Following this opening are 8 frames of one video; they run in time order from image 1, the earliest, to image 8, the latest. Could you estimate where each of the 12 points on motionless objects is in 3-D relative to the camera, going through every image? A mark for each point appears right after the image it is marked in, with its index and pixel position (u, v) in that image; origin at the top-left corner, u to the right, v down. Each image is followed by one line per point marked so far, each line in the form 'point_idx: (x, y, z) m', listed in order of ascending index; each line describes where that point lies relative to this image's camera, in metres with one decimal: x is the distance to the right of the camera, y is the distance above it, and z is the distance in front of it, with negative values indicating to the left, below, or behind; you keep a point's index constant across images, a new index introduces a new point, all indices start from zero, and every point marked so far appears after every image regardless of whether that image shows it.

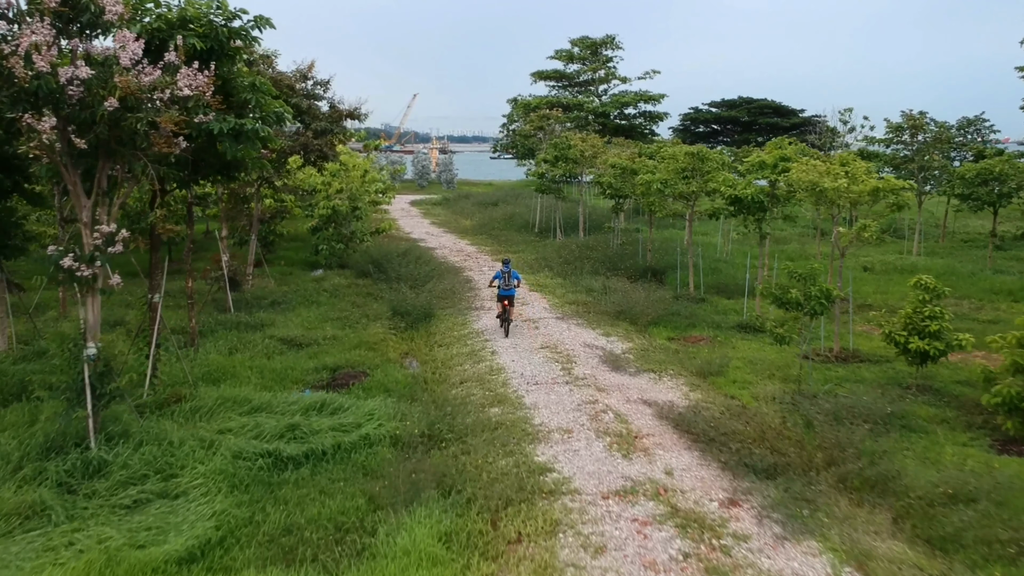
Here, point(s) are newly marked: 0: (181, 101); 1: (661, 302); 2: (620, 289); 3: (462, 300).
0: (-2.1, +1.1, +6.2) m
1: (+1.8, -0.2, +12.0) m
2: (+1.4, 0.0, +12.6) m
3: (-0.6, -0.2, +12.1) m
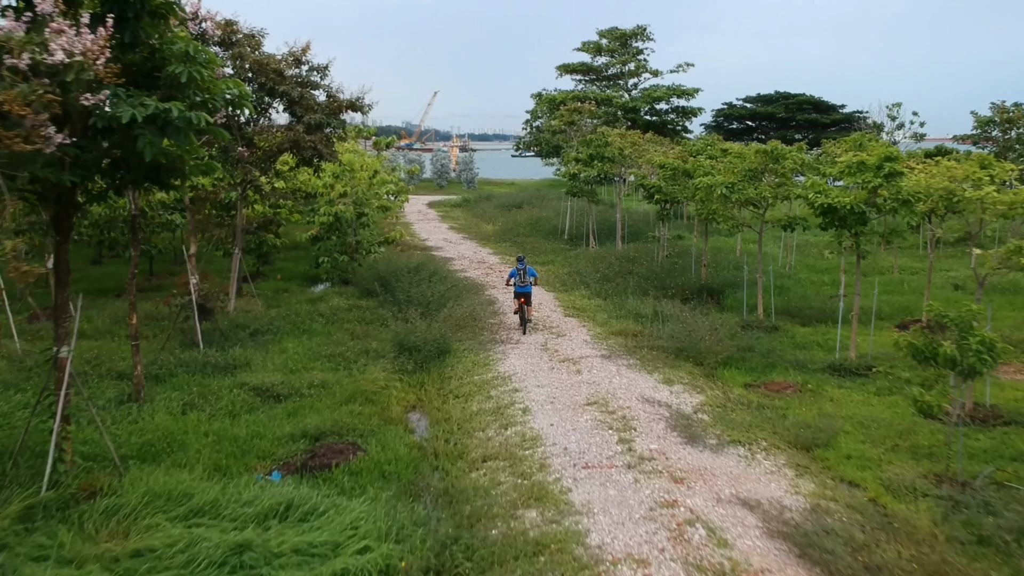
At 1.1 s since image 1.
0: (-1.8, +0.9, +4.1) m
1: (+2.1, -0.4, +9.8) m
2: (+1.7, -0.3, +10.4) m
3: (-0.3, -0.4, +9.9) m
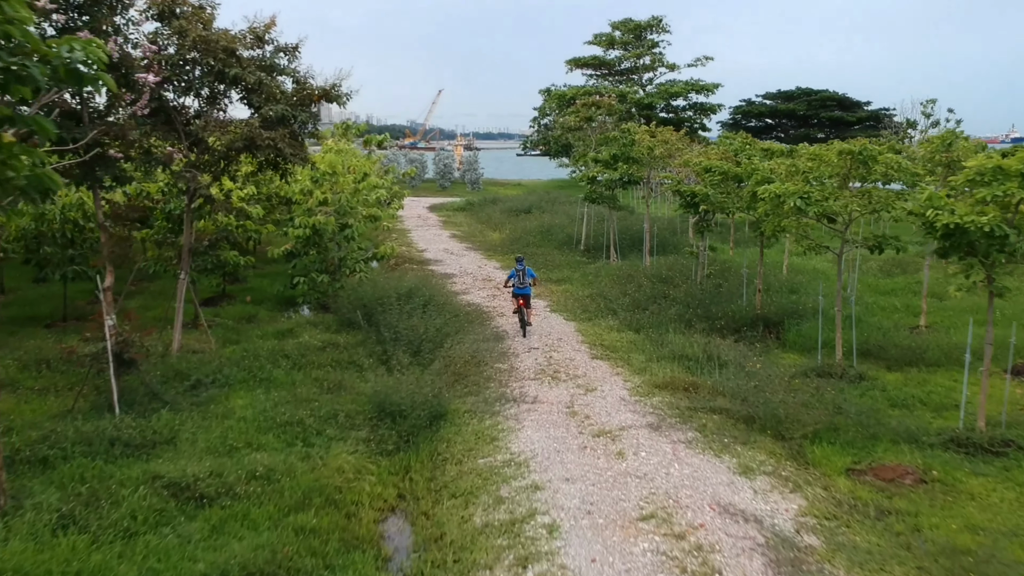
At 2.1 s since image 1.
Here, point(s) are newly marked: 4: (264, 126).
0: (-1.8, +0.6, +1.9) m
1: (+2.2, -0.8, +7.5) m
2: (+1.8, -0.6, +8.2) m
3: (-0.2, -0.7, +7.7) m
4: (-2.1, +1.4, +8.7) m
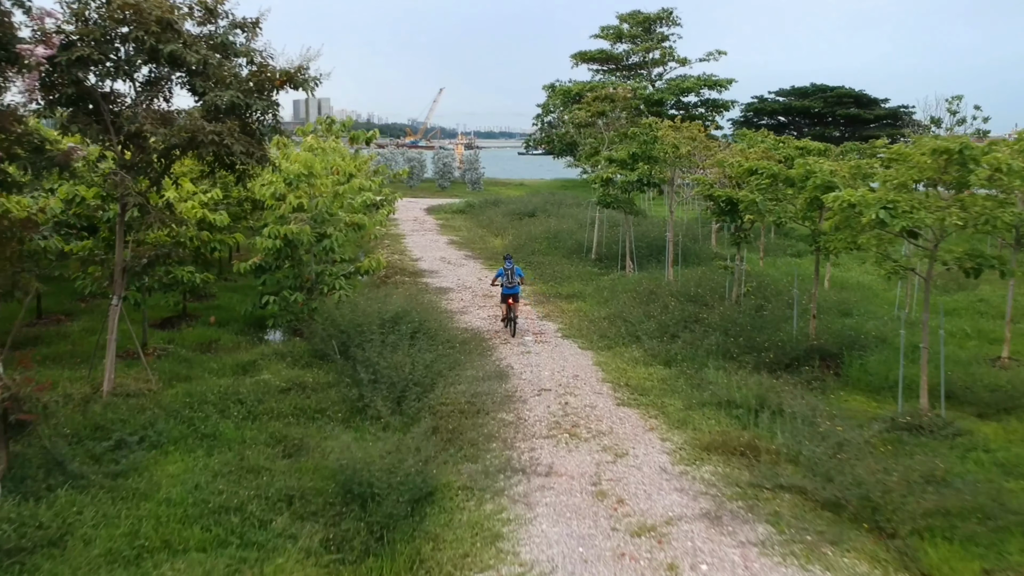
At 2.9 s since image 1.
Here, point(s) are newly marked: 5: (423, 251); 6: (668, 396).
0: (-1.7, +0.3, +0.2) m
1: (+2.3, -1.0, +5.8) m
2: (+1.9, -0.8, +6.5) m
3: (-0.1, -1.0, +6.0) m
4: (-2.1, +1.2, +7.0) m
5: (-1.5, +0.6, +16.8) m
6: (+1.1, -0.8, +7.4) m
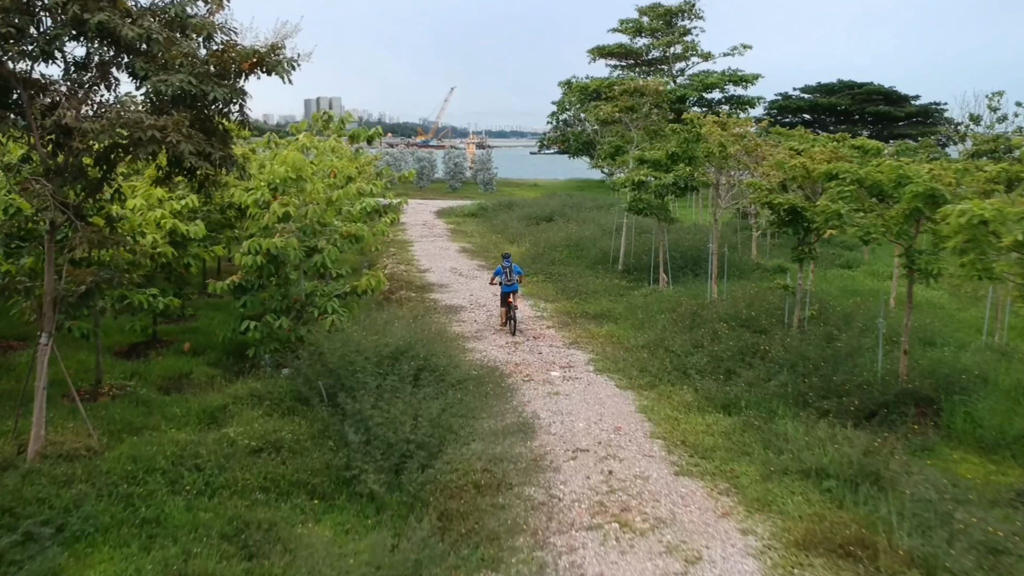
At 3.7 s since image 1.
0: (-1.6, +0.1, -1.3) m
1: (+2.4, -1.2, +4.3) m
2: (+2.0, -1.0, +5.0) m
3: (0.0, -1.2, +4.5) m
4: (-1.9, +1.0, +5.5) m
5: (-1.2, +0.4, +15.3) m
6: (+1.3, -1.0, +5.9) m
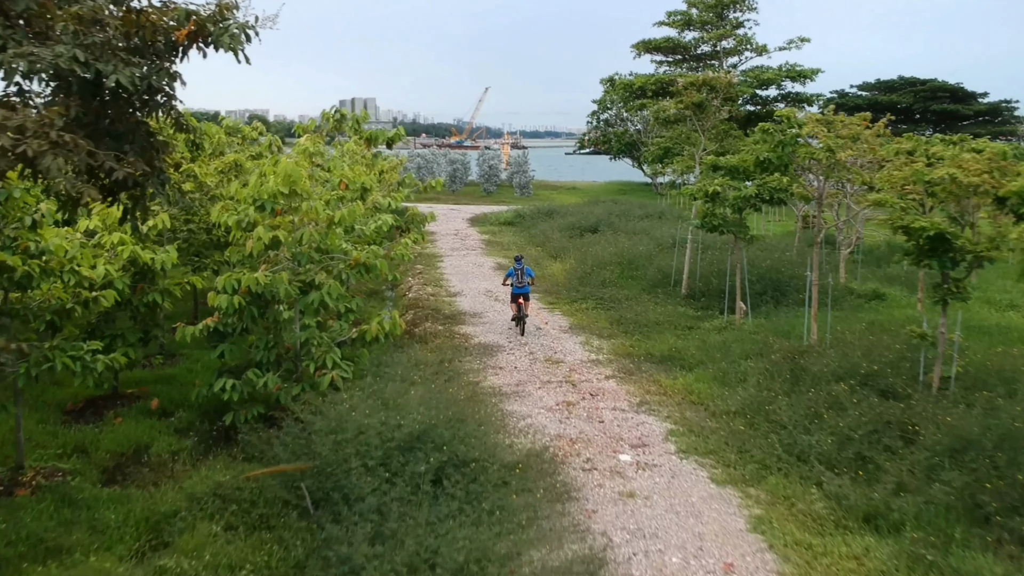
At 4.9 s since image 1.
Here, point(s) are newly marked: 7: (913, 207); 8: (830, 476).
0: (-1.6, -0.2, -3.2) m
1: (+2.6, -1.5, +2.2) m
2: (+2.2, -1.3, +2.9) m
3: (+0.2, -1.5, +2.5) m
4: (-1.7, +0.7, +3.6) m
5: (-0.6, +0.1, +13.3) m
6: (+1.6, -1.3, +3.8) m
7: (+2.7, +0.6, +6.9) m
8: (+1.7, -1.0, +5.6) m
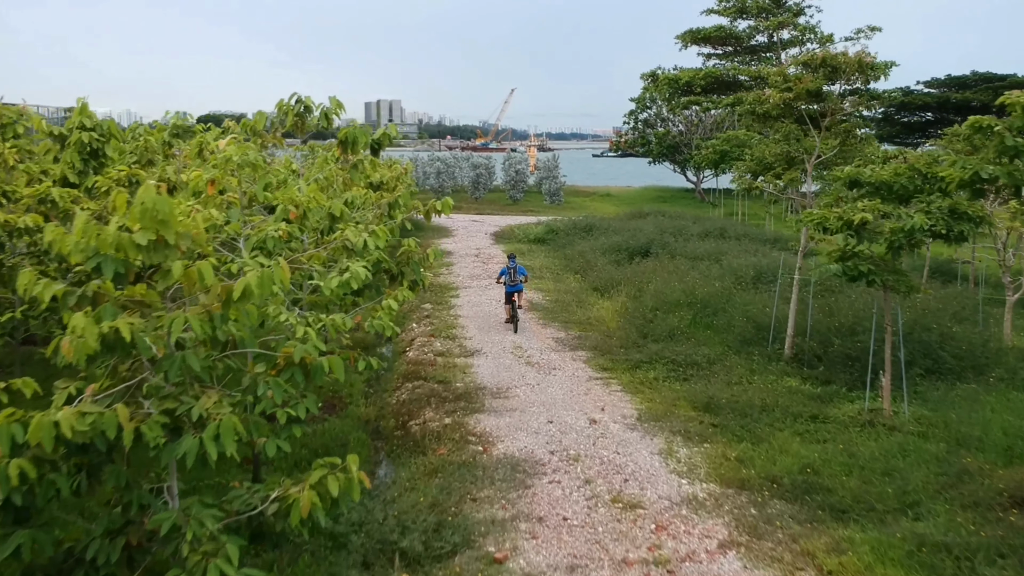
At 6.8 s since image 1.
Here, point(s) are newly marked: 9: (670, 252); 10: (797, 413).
0: (-1.7, -0.7, -6.5) m
1: (+2.7, -2.0, -1.1) m
2: (+2.3, -1.8, -0.4) m
3: (+0.3, -2.0, -0.8) m
4: (-1.5, +0.2, +0.3) m
5: (-0.3, -0.4, +10.0) m
6: (+1.7, -1.8, +0.5) m
7: (+2.9, +0.1, +3.6) m
8: (+1.9, -1.5, +2.2) m
9: (+2.2, +0.5, +14.3) m
10: (+2.0, -0.9, +7.2) m
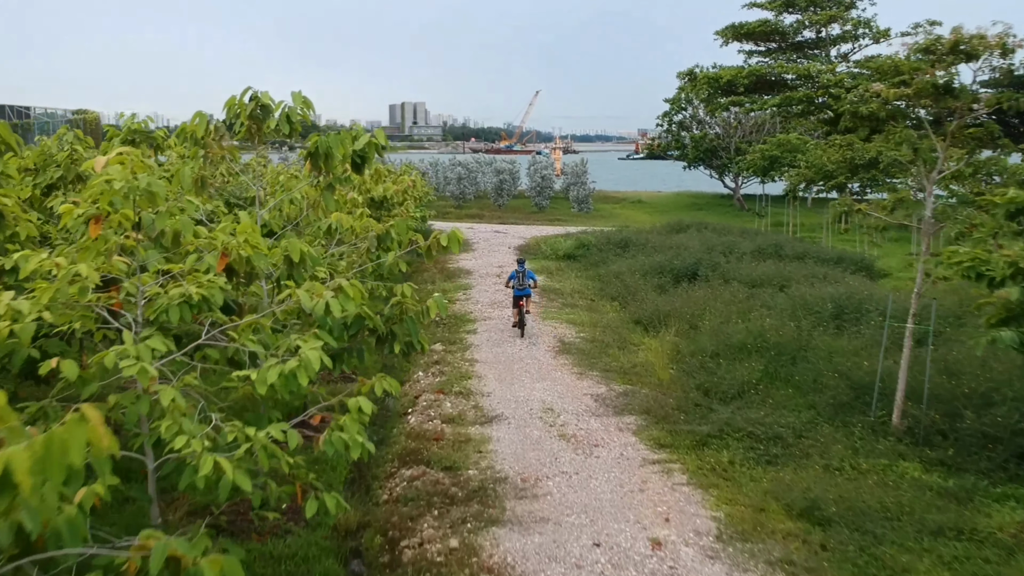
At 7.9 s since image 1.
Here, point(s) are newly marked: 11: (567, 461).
0: (-1.8, -1.0, -8.4) m
1: (+2.6, -2.3, -3.1) m
2: (+2.3, -2.2, -2.4) m
3: (+0.3, -2.3, -2.7) m
4: (-1.5, -0.1, -1.6) m
5: (-0.1, -0.8, +8.1) m
6: (+1.7, -2.1, -1.4) m
7: (+3.0, -0.3, +1.6) m
8: (+1.9, -1.8, +0.3) m
9: (+2.6, +0.2, +12.3) m
10: (+2.2, -1.2, +5.2) m
11: (+0.3, -1.1, +6.2) m
